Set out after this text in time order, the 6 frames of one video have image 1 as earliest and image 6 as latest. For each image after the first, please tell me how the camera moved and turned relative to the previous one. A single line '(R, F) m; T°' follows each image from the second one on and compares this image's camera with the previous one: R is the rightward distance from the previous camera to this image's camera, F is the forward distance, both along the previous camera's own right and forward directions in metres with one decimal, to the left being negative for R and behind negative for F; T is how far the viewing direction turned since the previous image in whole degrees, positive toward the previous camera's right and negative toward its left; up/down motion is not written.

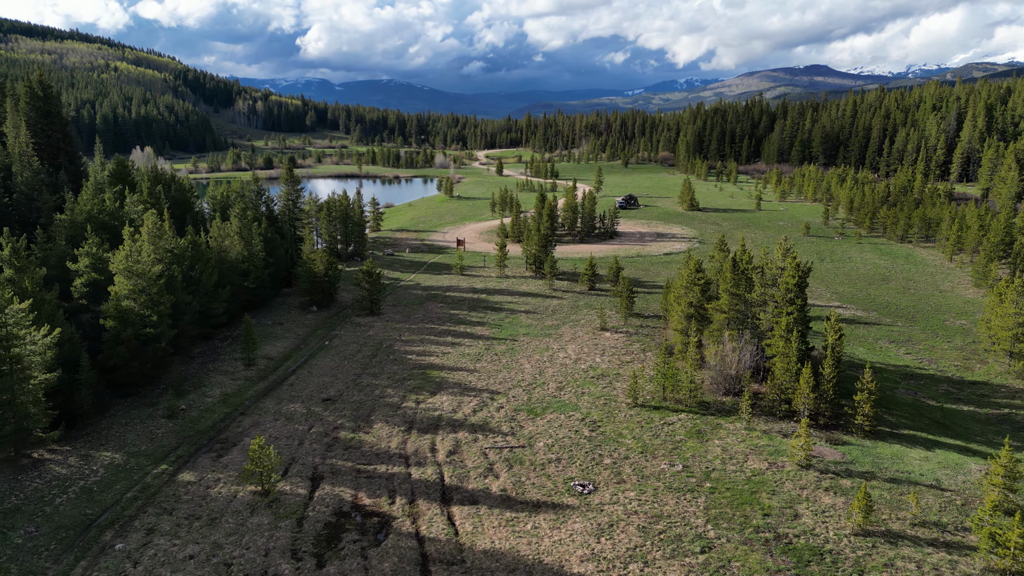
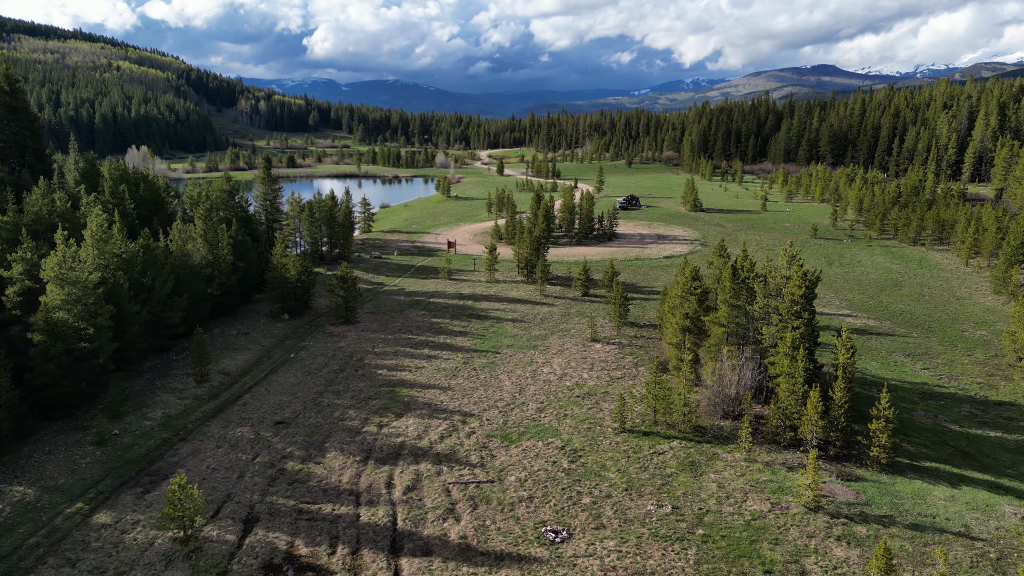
(+1.3, +3.4) m; 0°
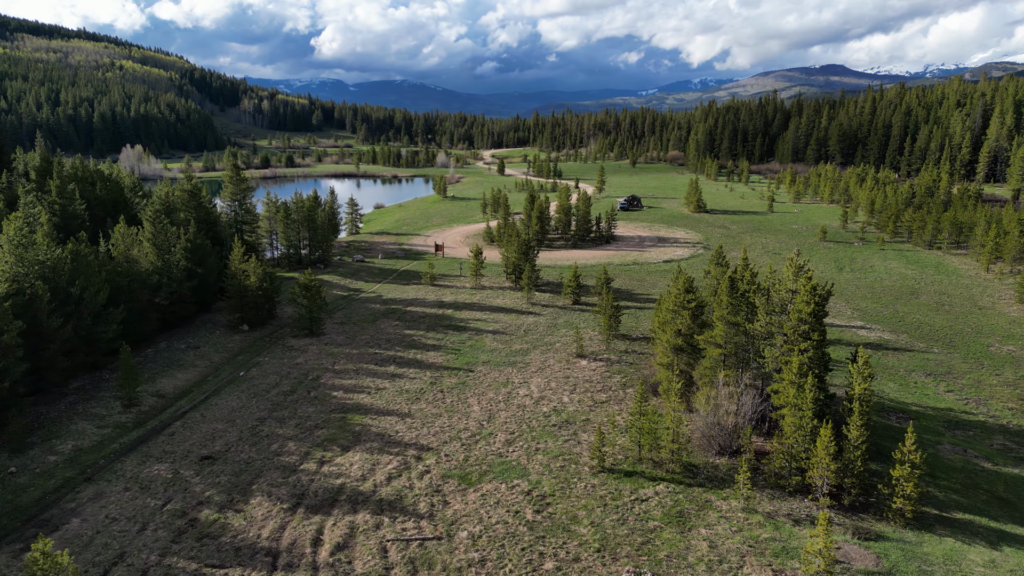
(+1.6, +4.1) m; -1°
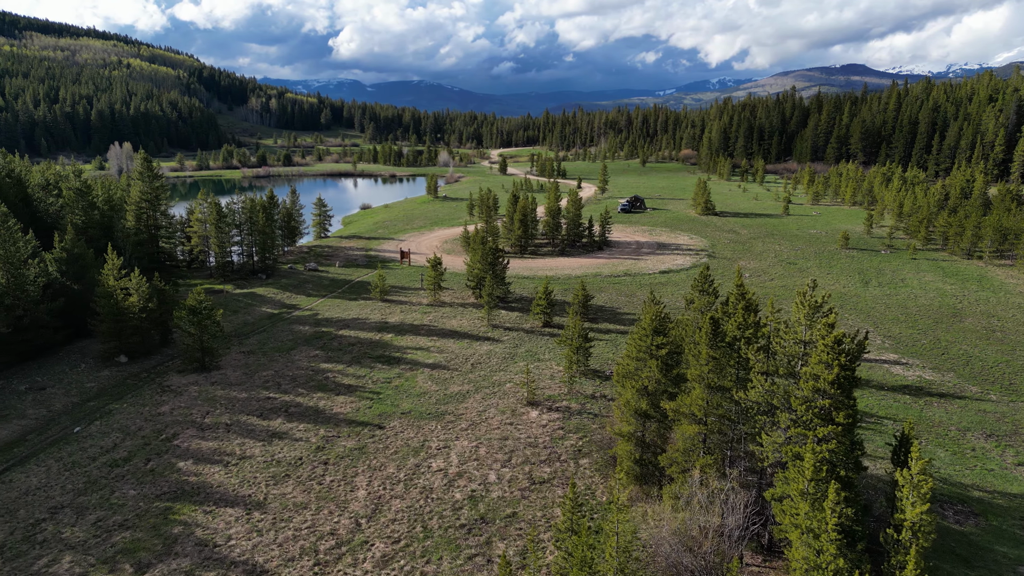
(+3.6, +8.8) m; -1°
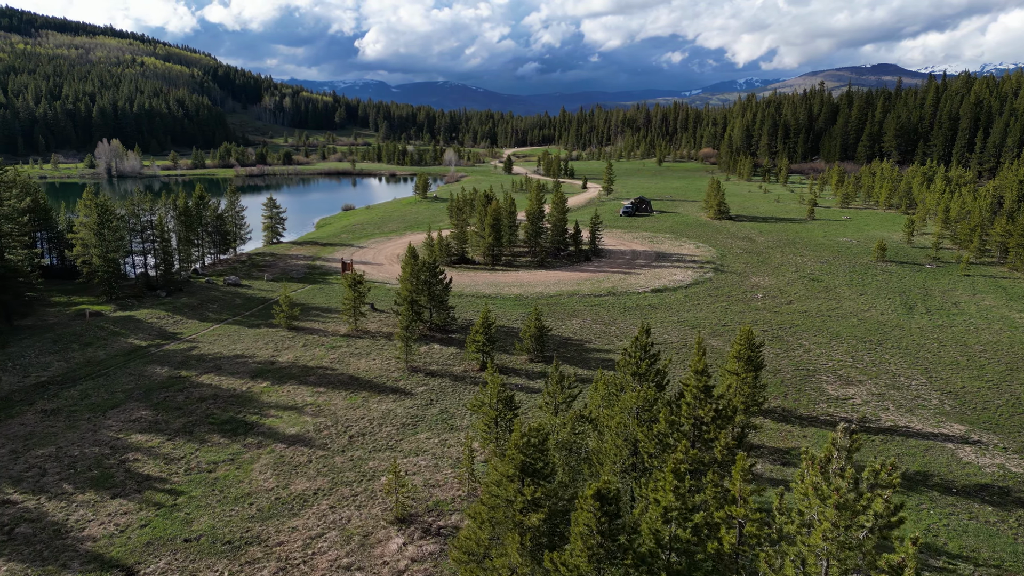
(+4.5, +10.8) m; -2°
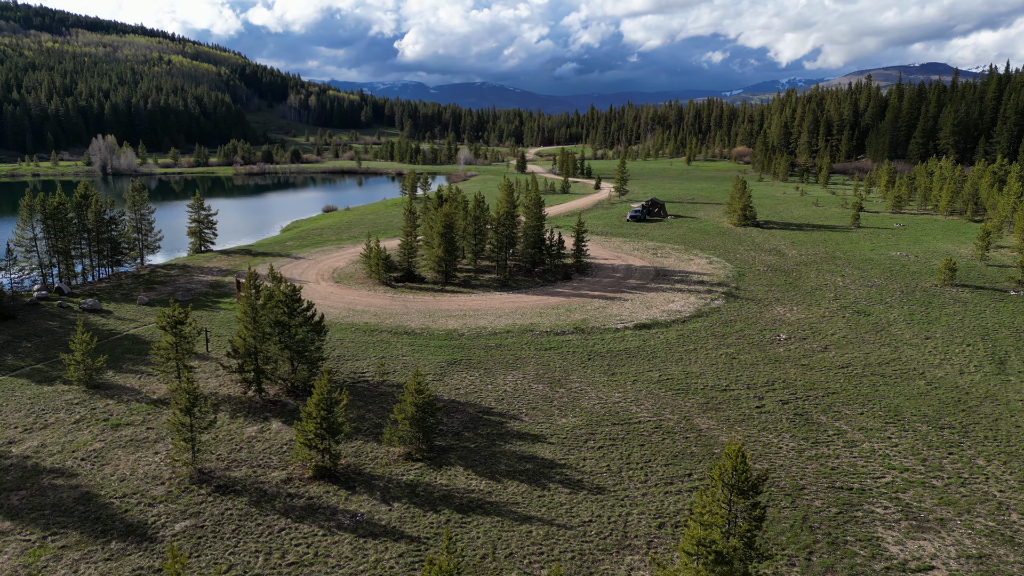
(+5.2, +12.7) m; -3°
